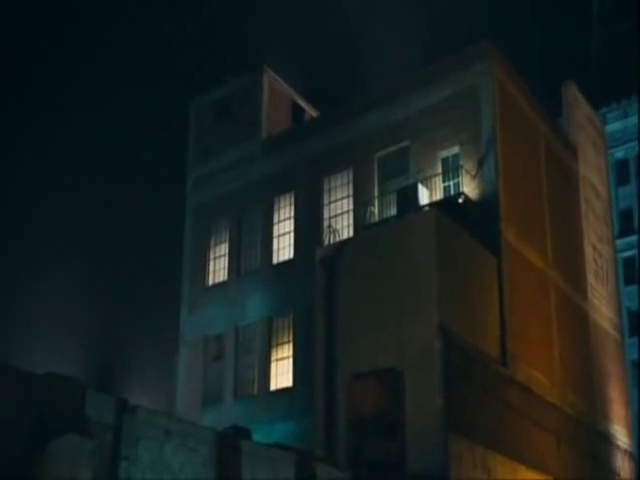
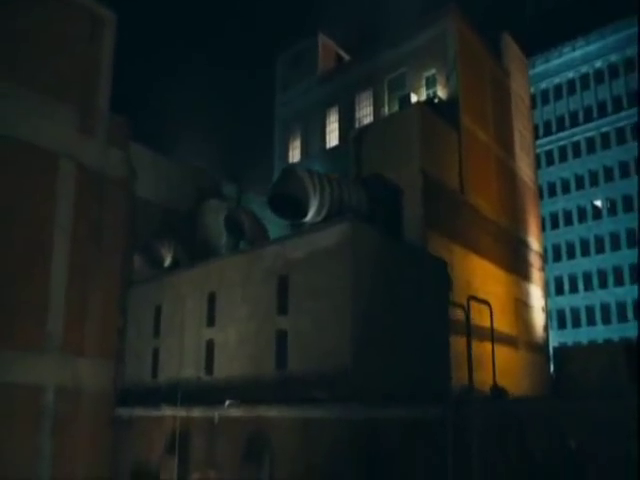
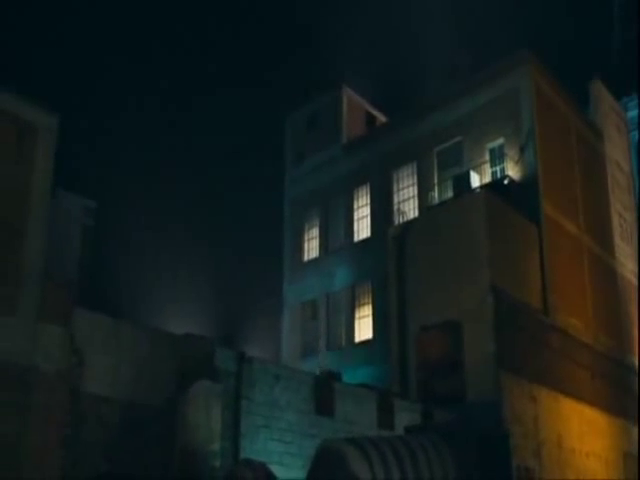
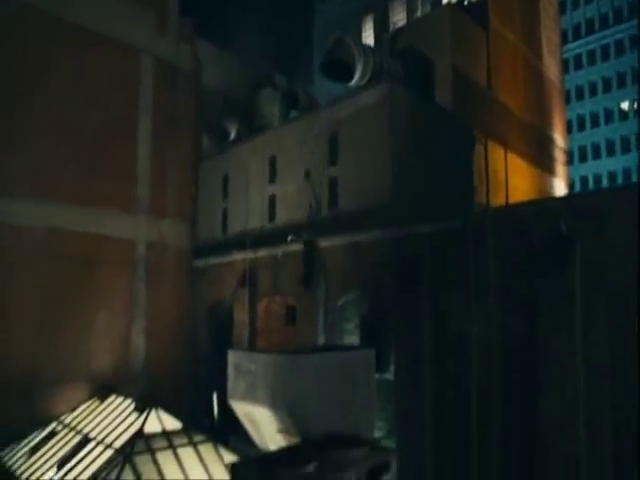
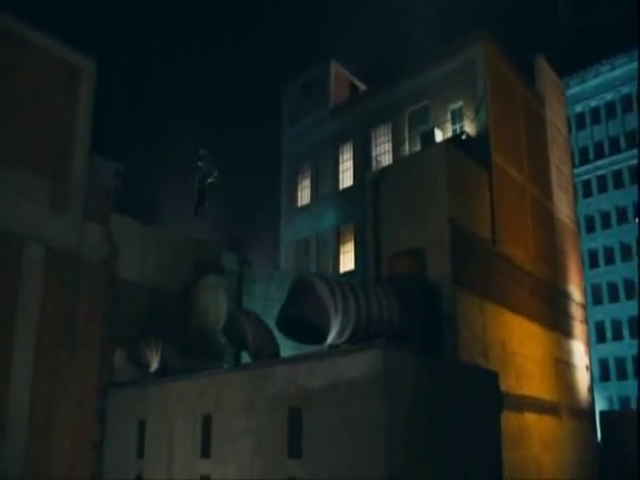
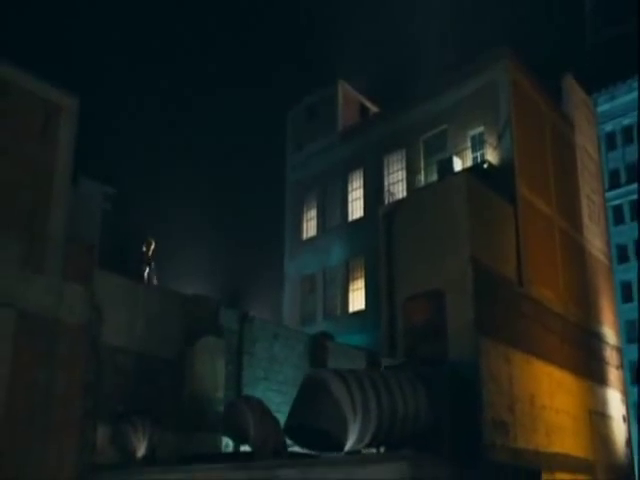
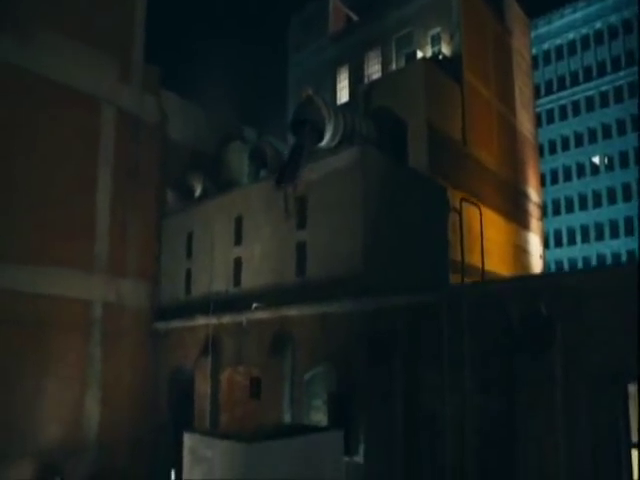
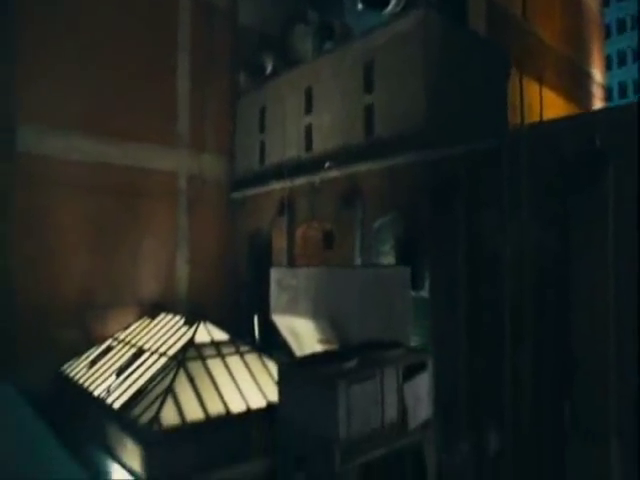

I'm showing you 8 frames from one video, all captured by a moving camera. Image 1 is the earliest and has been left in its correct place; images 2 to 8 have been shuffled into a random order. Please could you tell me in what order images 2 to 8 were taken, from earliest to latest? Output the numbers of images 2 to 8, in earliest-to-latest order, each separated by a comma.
3, 6, 5, 2, 7, 4, 8
